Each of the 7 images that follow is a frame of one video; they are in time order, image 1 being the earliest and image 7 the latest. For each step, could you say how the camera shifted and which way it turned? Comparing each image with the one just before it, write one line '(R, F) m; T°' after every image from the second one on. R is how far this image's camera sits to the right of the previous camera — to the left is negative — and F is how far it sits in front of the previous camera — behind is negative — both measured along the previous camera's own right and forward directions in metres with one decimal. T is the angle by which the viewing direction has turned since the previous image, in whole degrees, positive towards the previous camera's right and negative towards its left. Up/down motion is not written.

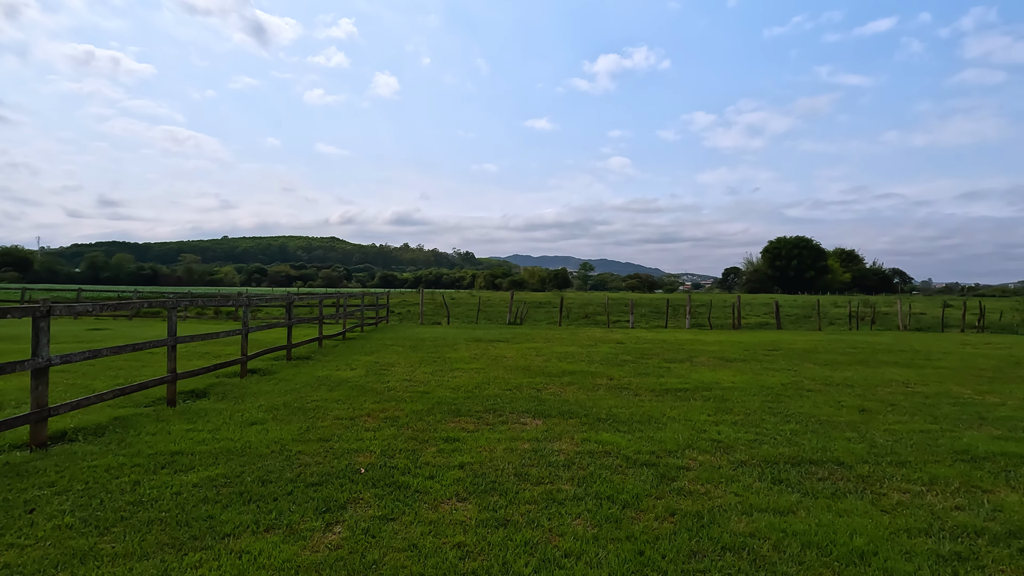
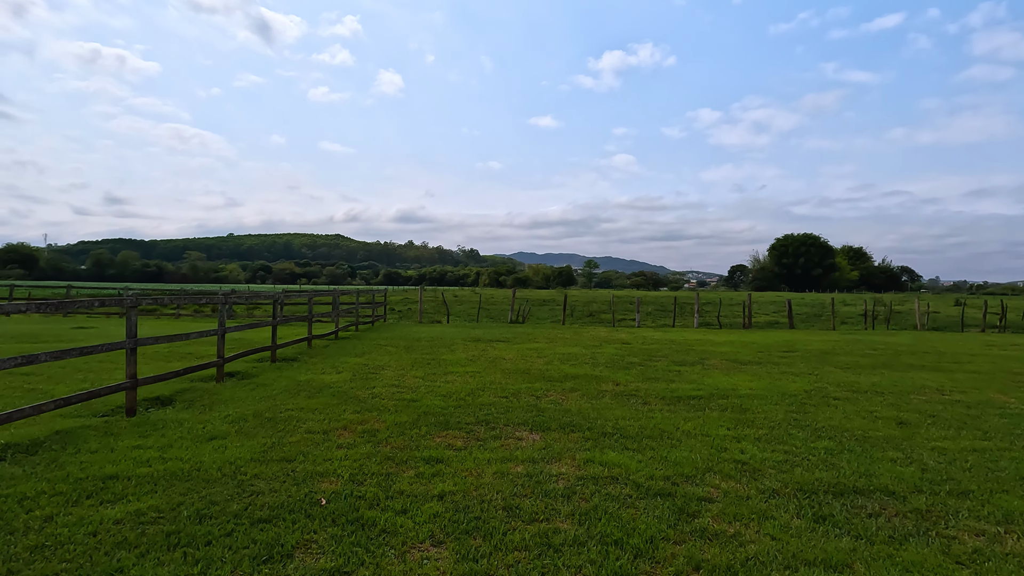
(+0.1, +0.8) m; 0°
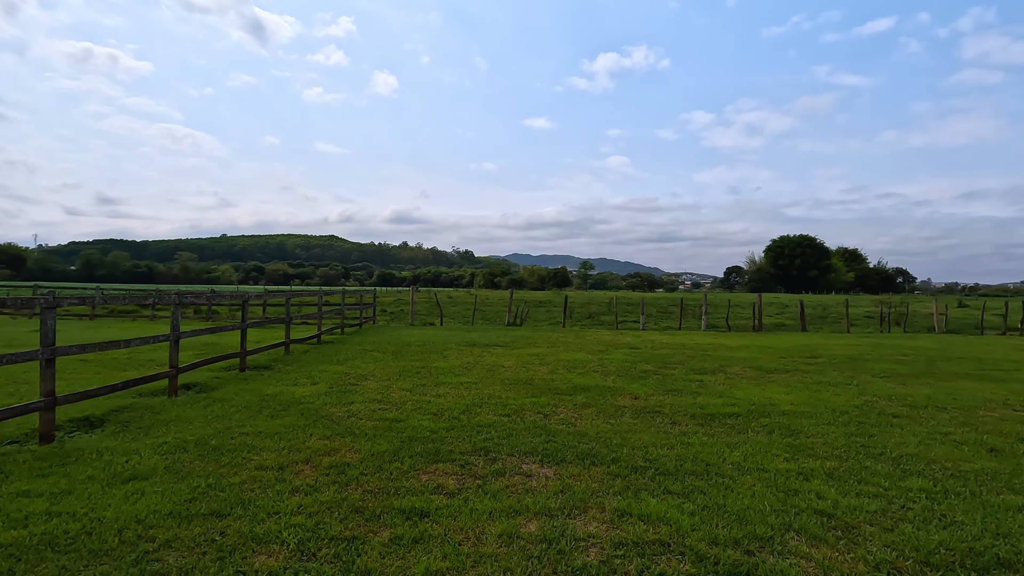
(-0.1, +1.2) m; +1°
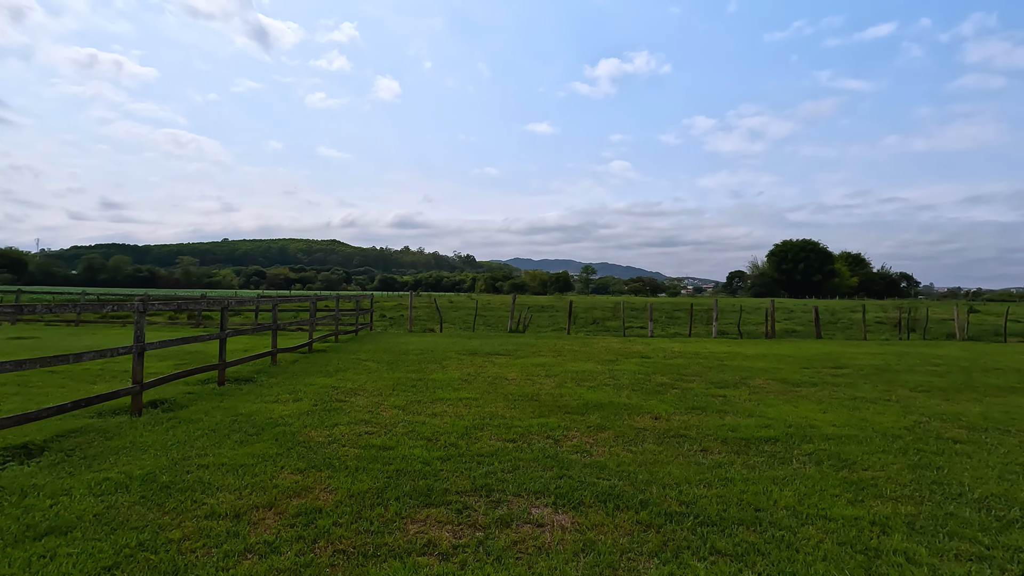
(0.0, +0.8) m; 0°
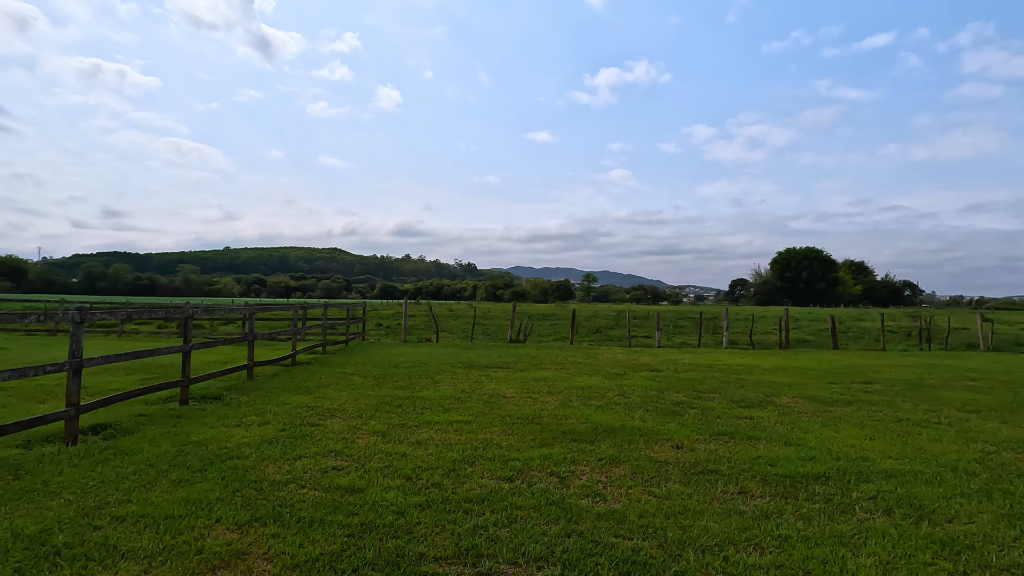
(0.0, +1.0) m; 0°
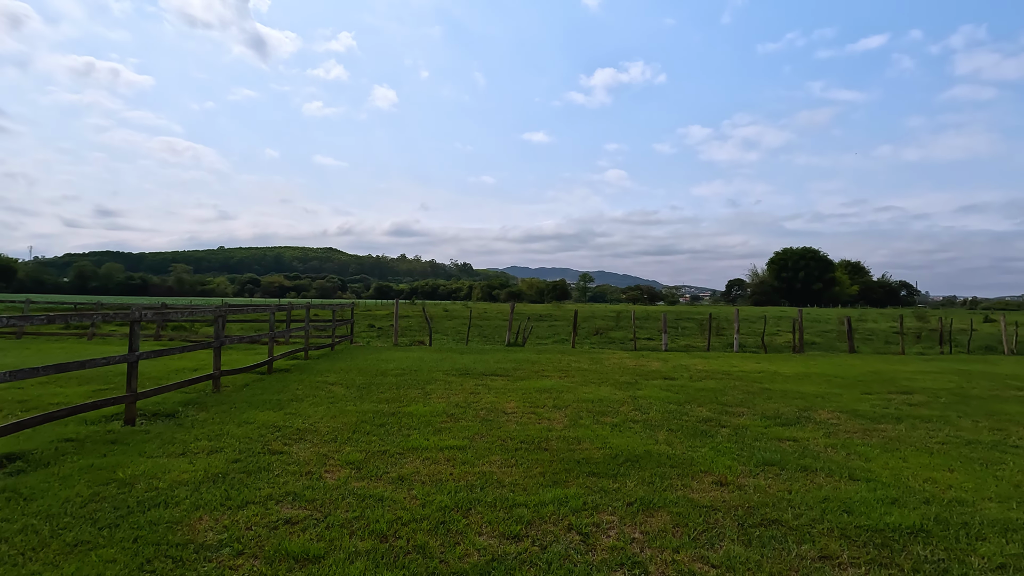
(-0.1, +1.1) m; 0°
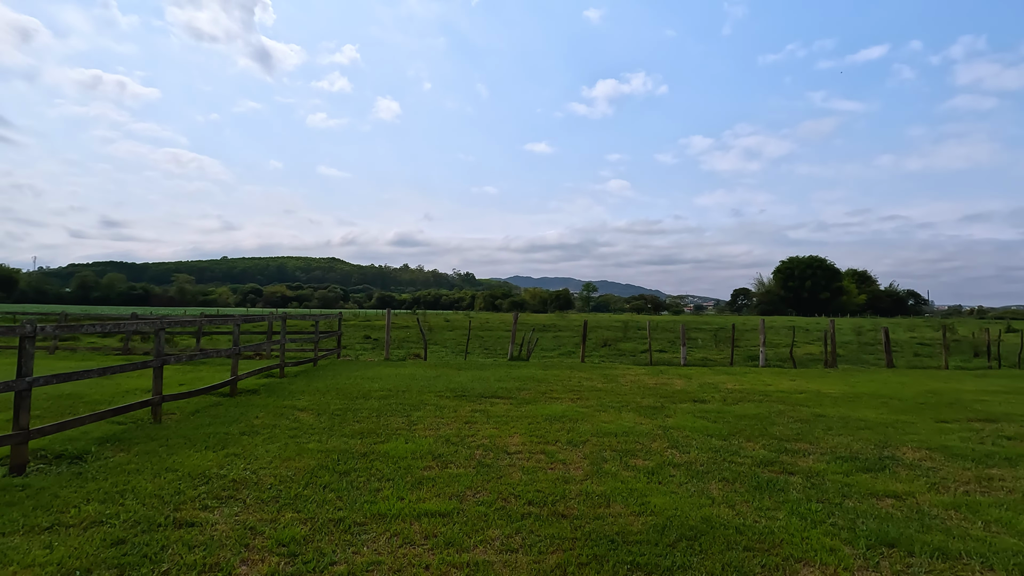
(0.0, +1.6) m; 0°
